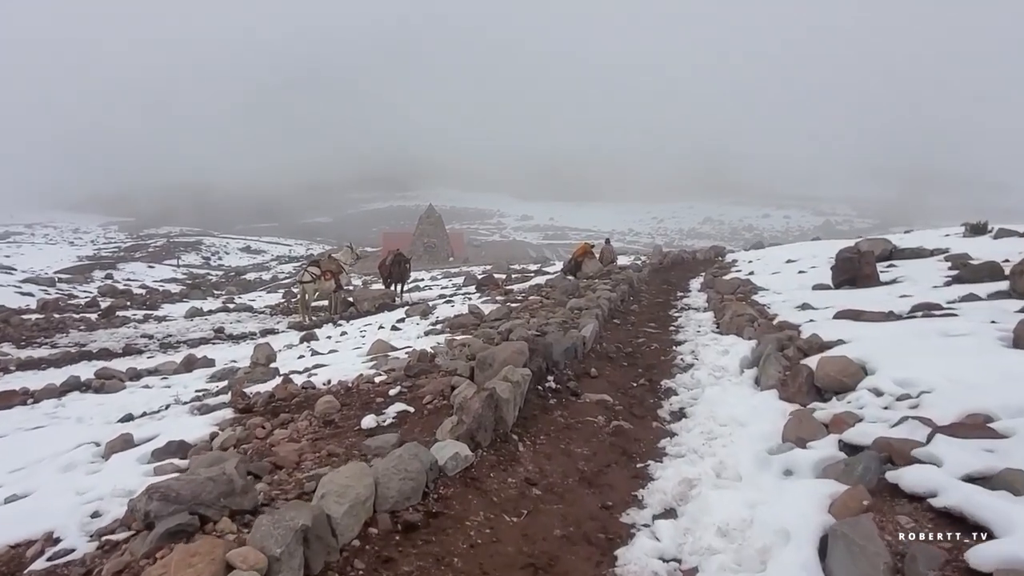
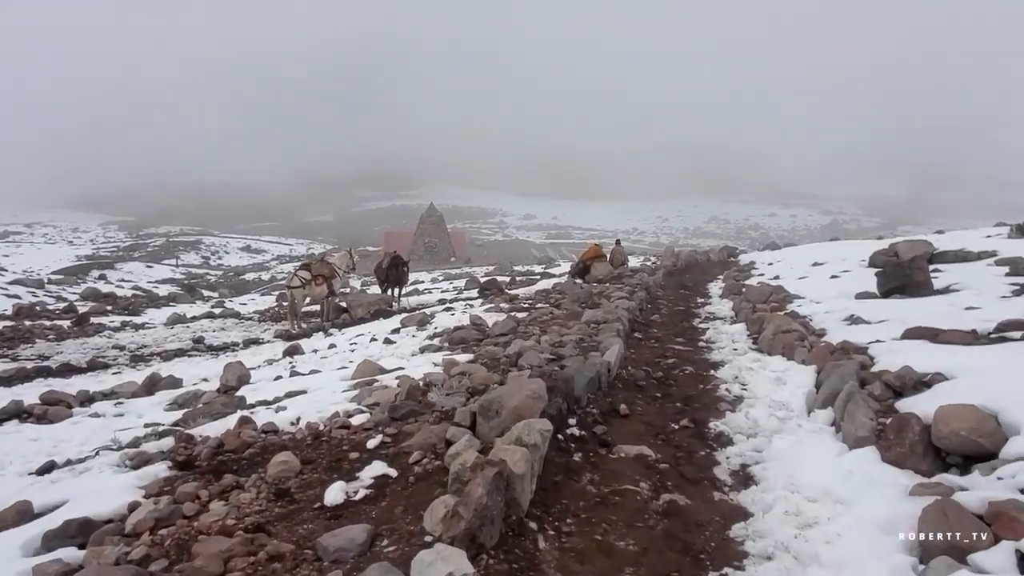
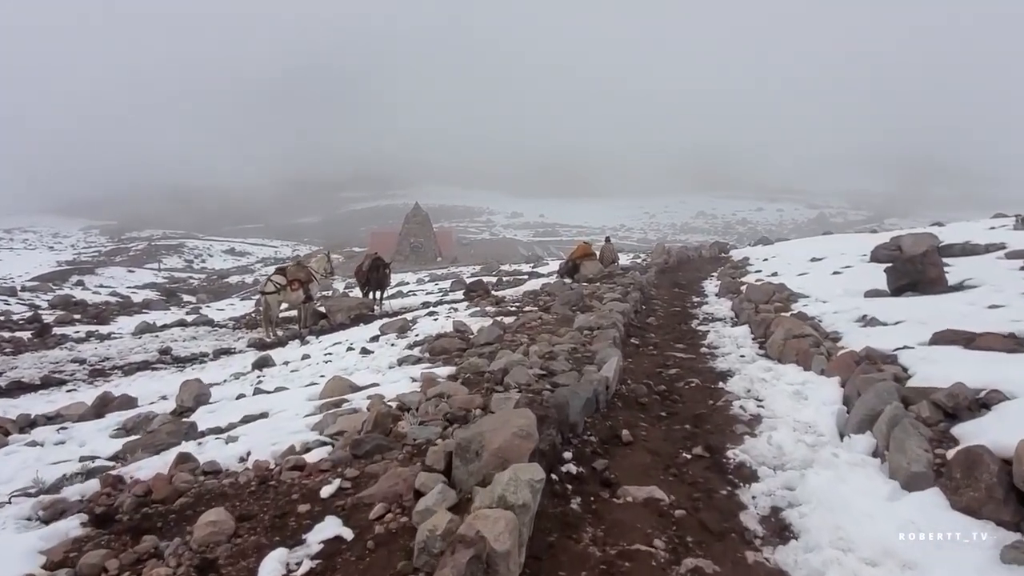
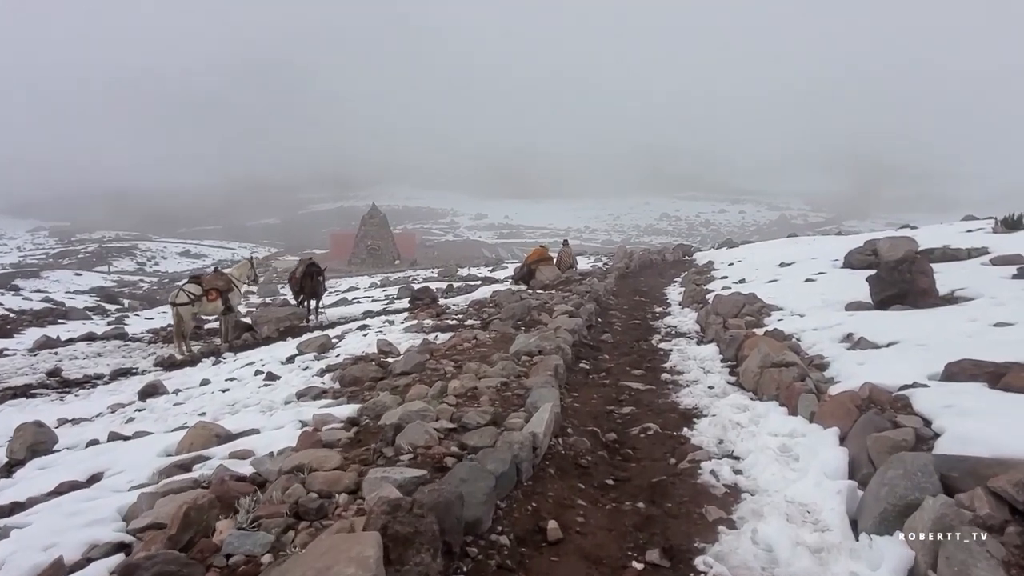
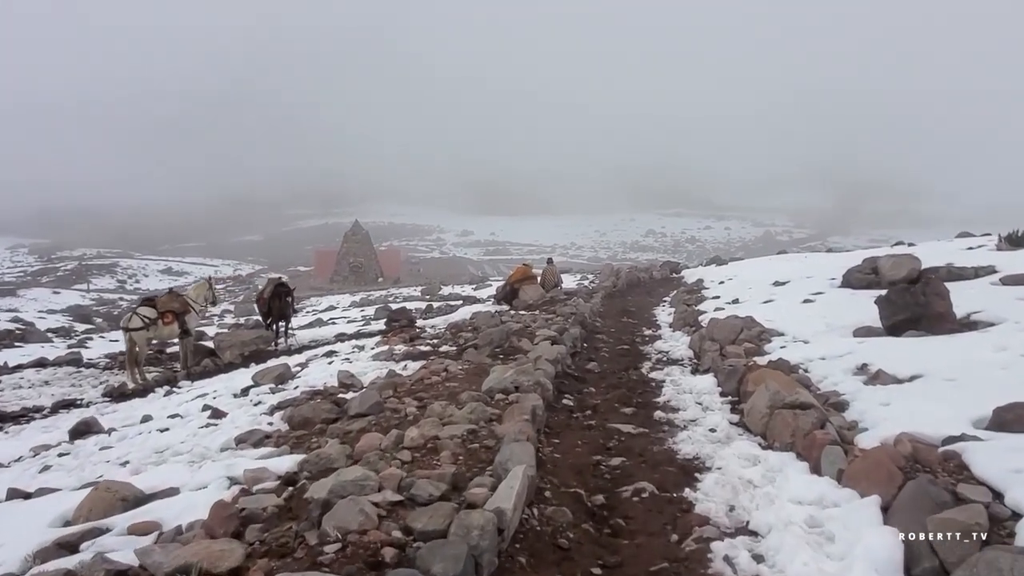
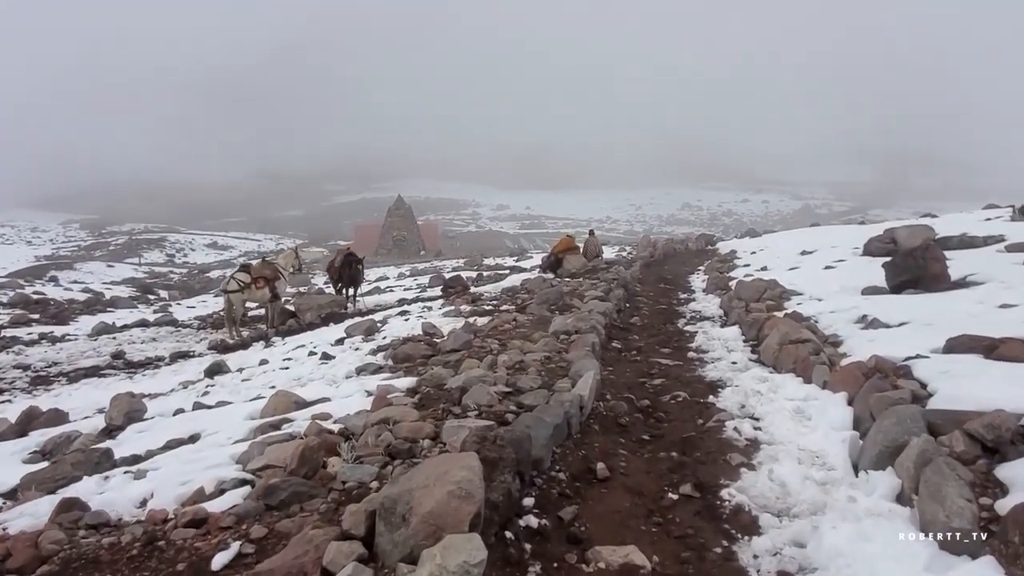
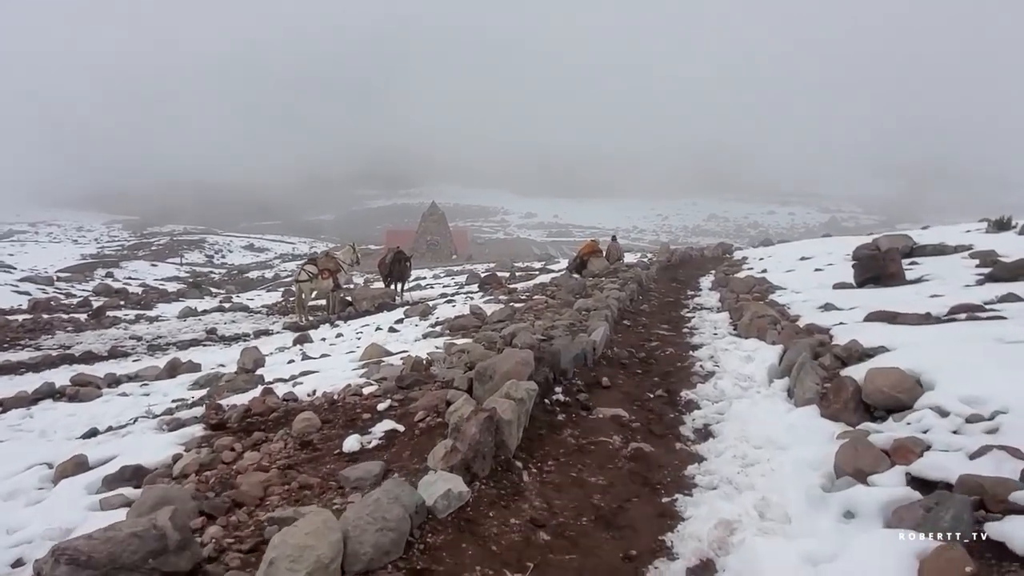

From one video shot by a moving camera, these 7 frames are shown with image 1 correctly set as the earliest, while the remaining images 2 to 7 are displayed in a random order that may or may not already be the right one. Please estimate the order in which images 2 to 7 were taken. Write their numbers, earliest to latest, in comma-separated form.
7, 2, 3, 6, 4, 5
